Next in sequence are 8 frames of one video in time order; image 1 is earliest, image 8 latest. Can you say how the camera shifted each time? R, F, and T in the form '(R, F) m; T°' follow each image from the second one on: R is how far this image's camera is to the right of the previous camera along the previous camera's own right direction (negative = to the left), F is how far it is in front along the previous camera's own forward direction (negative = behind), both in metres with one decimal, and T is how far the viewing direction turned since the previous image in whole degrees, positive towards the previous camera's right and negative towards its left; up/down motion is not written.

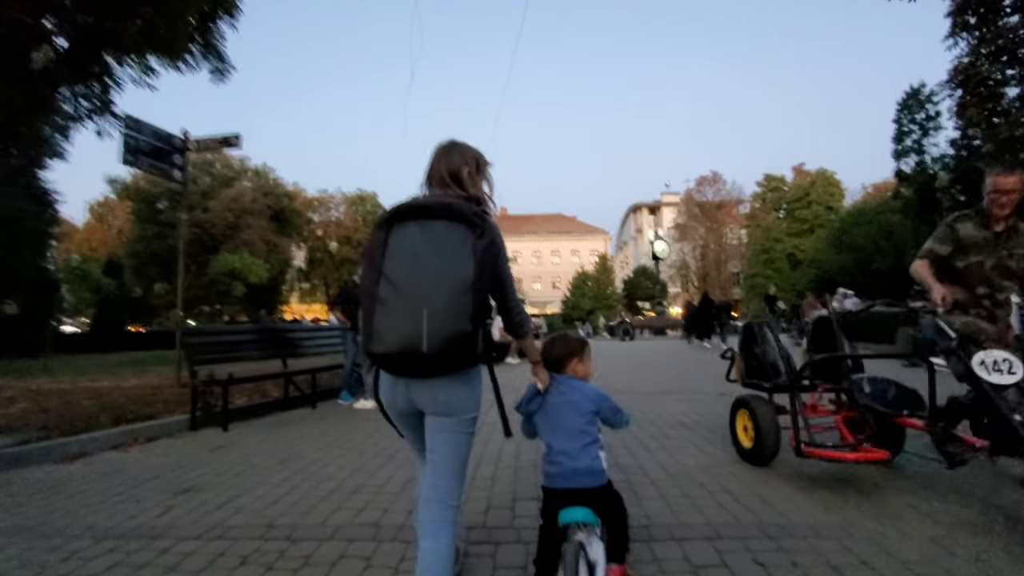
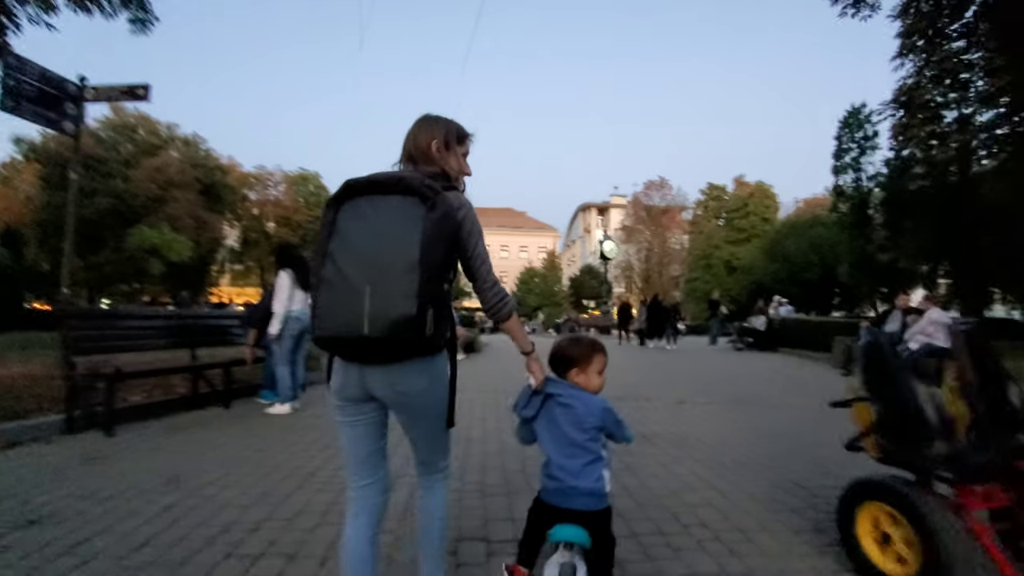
(0.0, +0.6) m; +4°
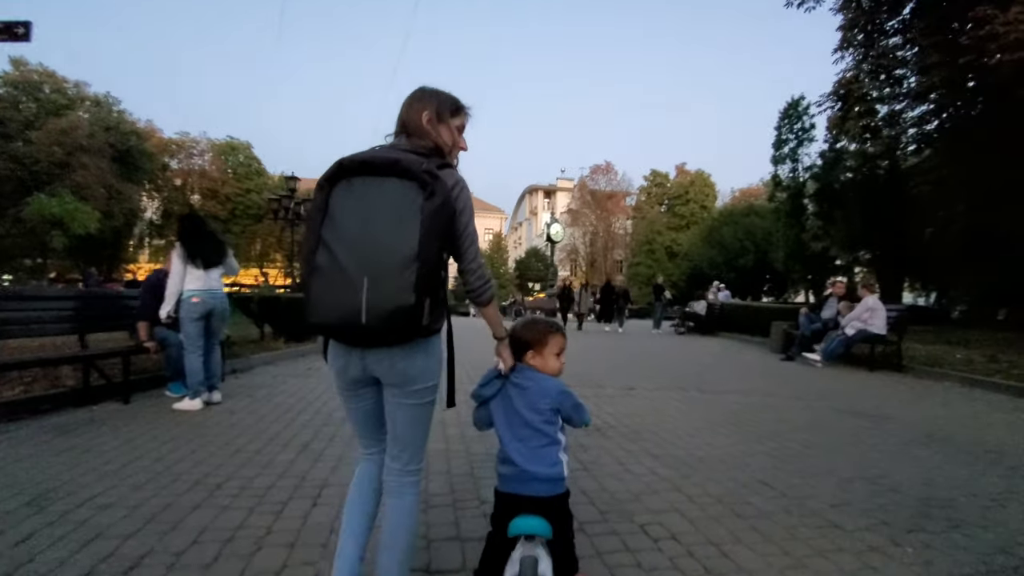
(0.0, +0.5) m; +4°
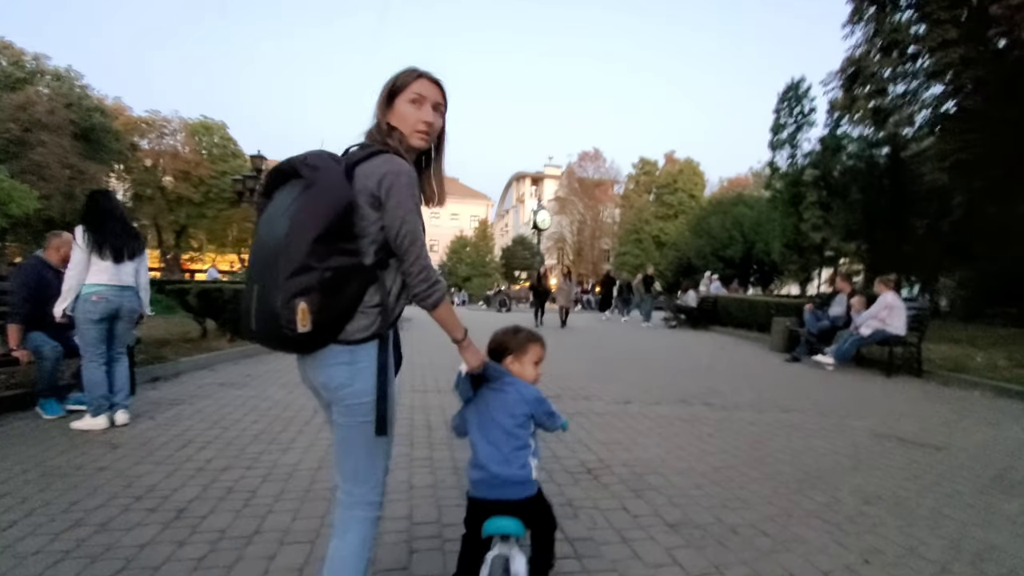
(+0.1, +1.4) m; +1°
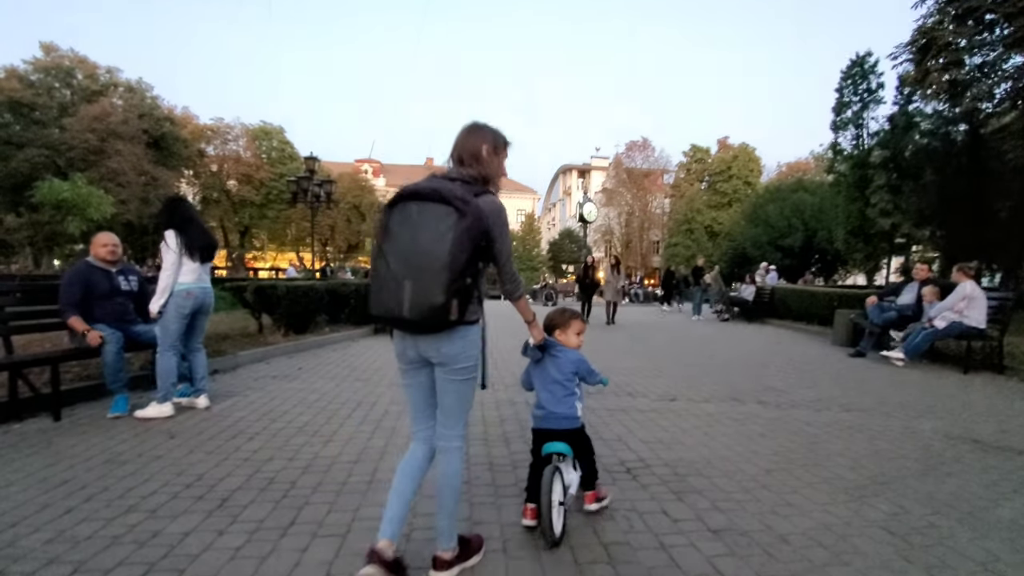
(+0.1, +0.2) m; -4°
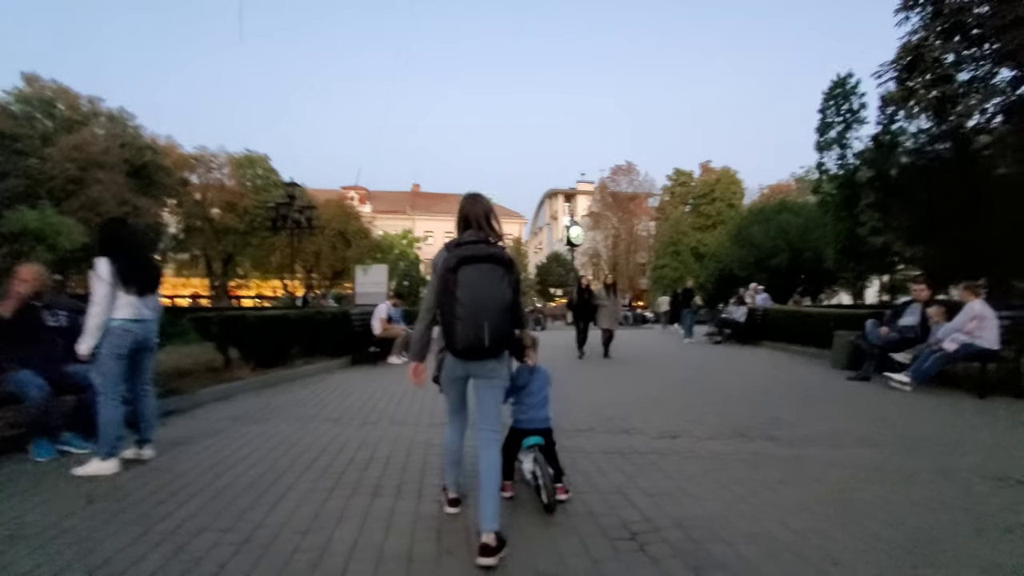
(+0.1, +0.8) m; +1°
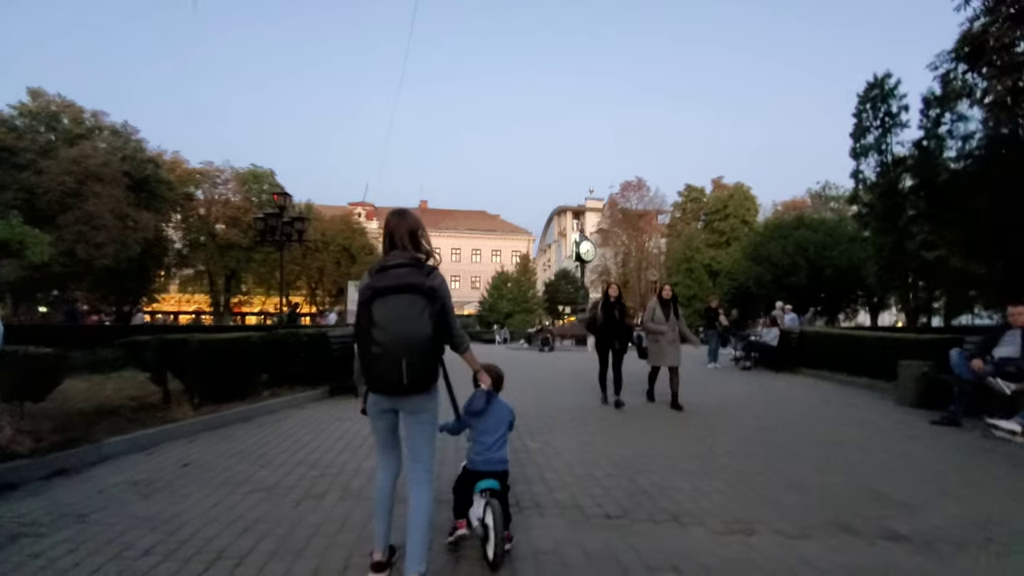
(+0.1, +2.2) m; -1°
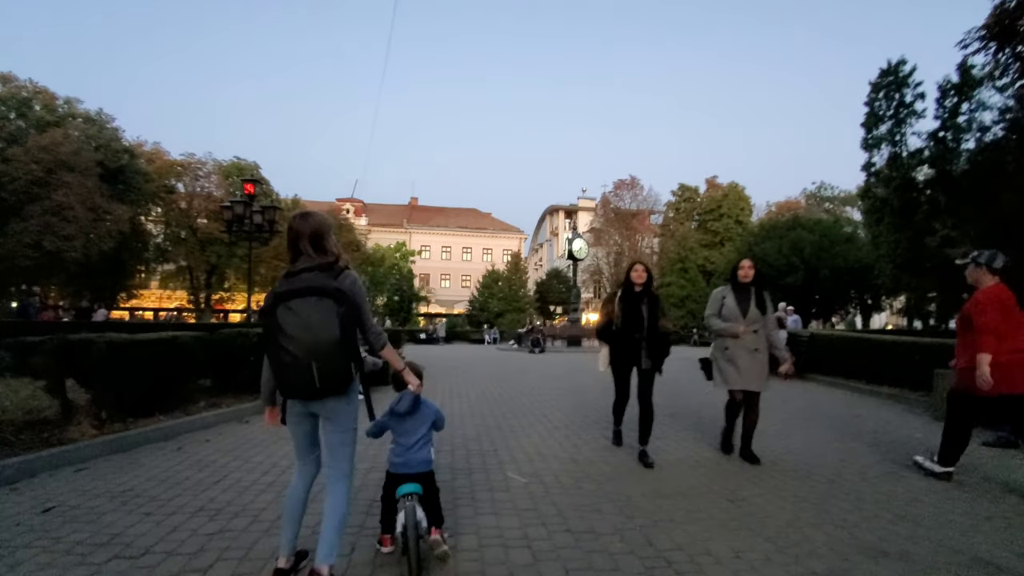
(+0.1, +1.6) m; +1°
